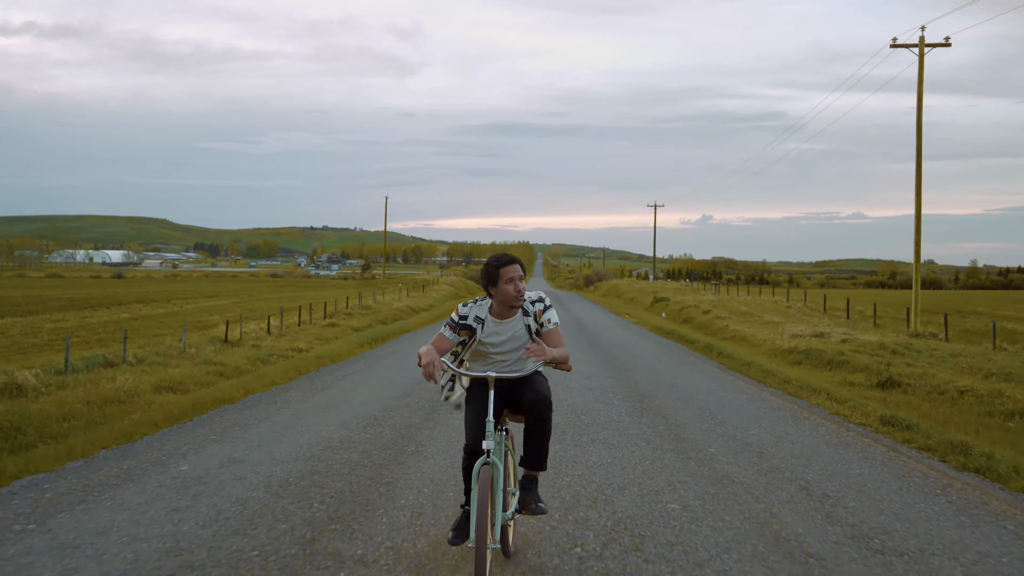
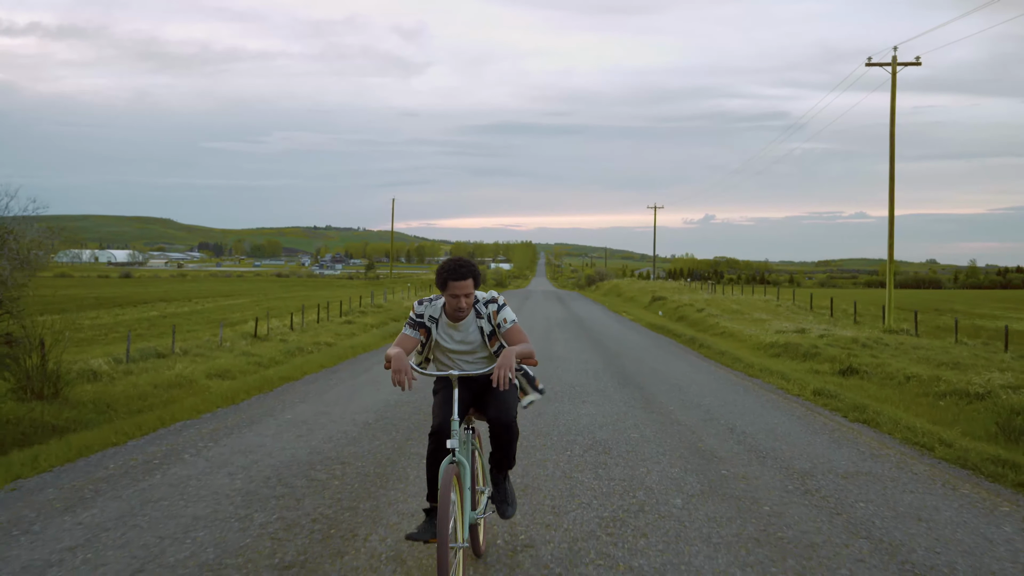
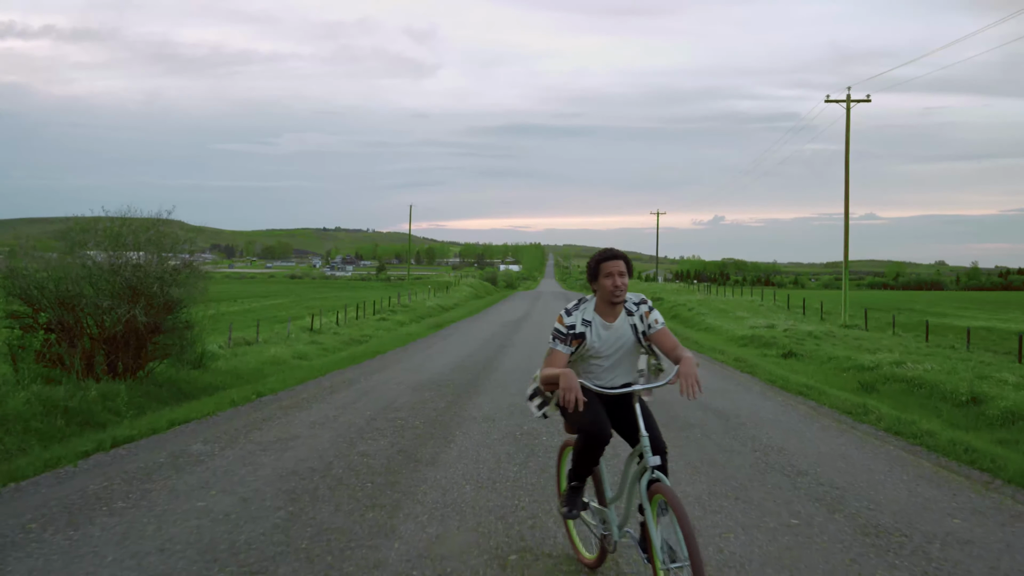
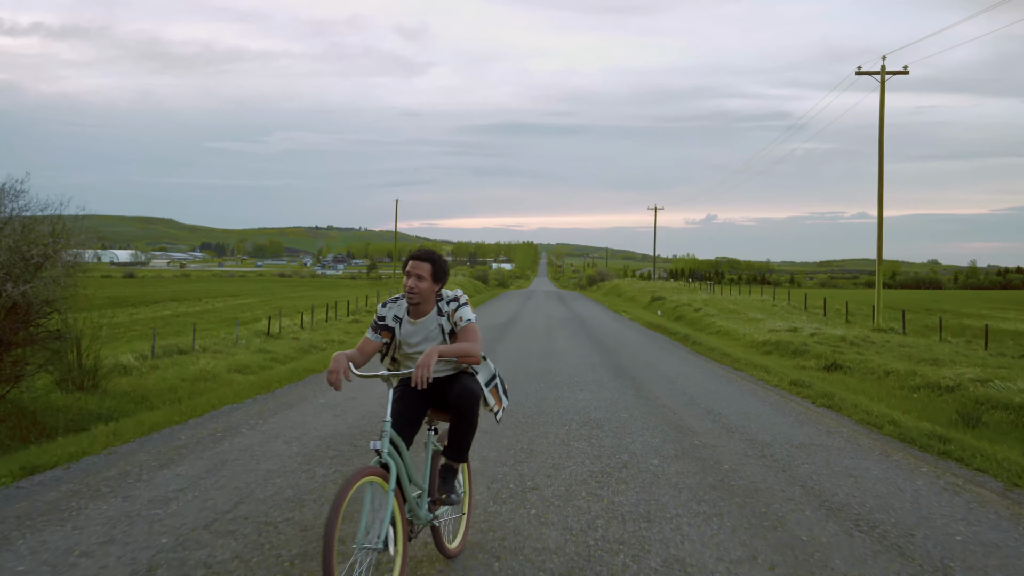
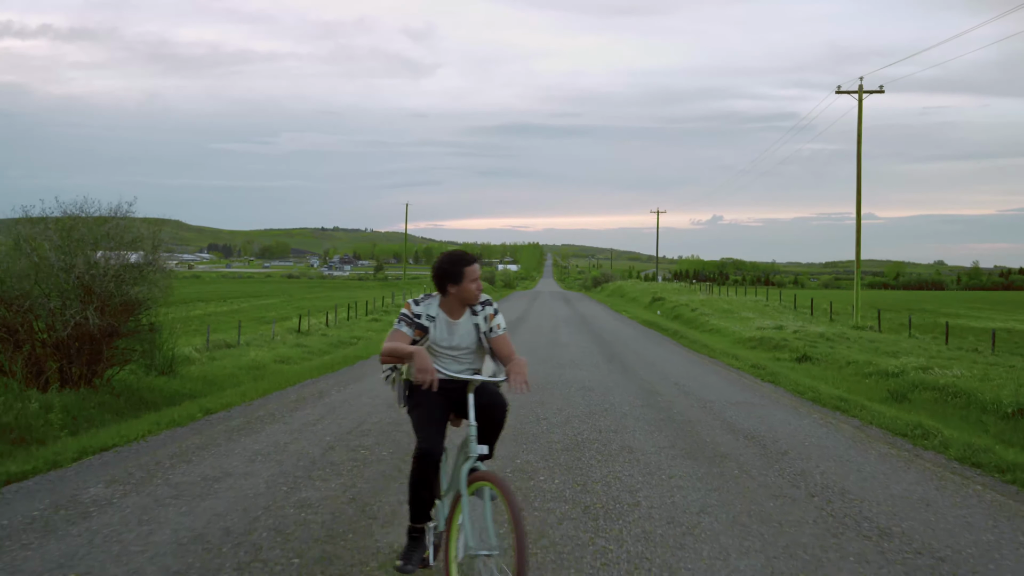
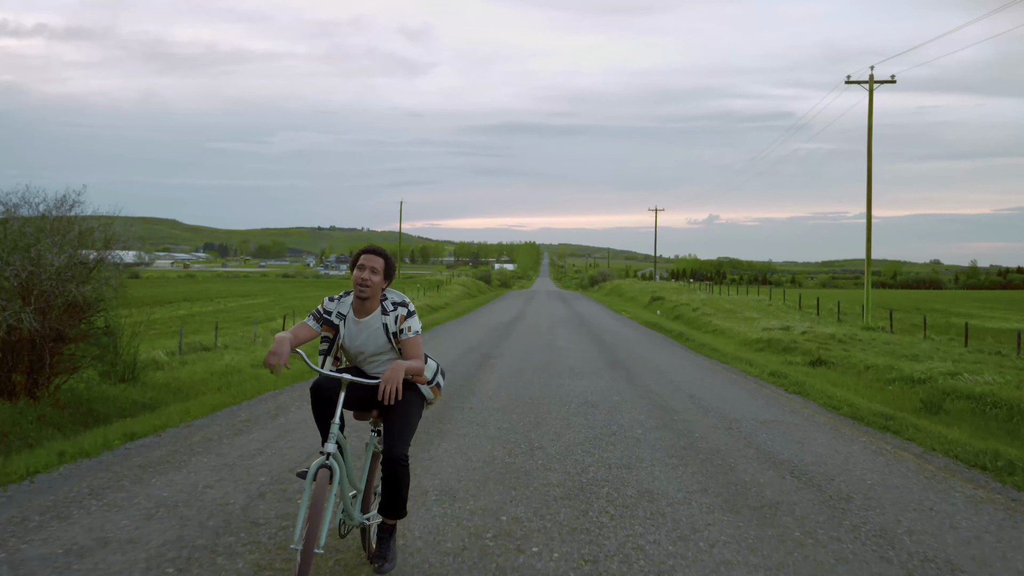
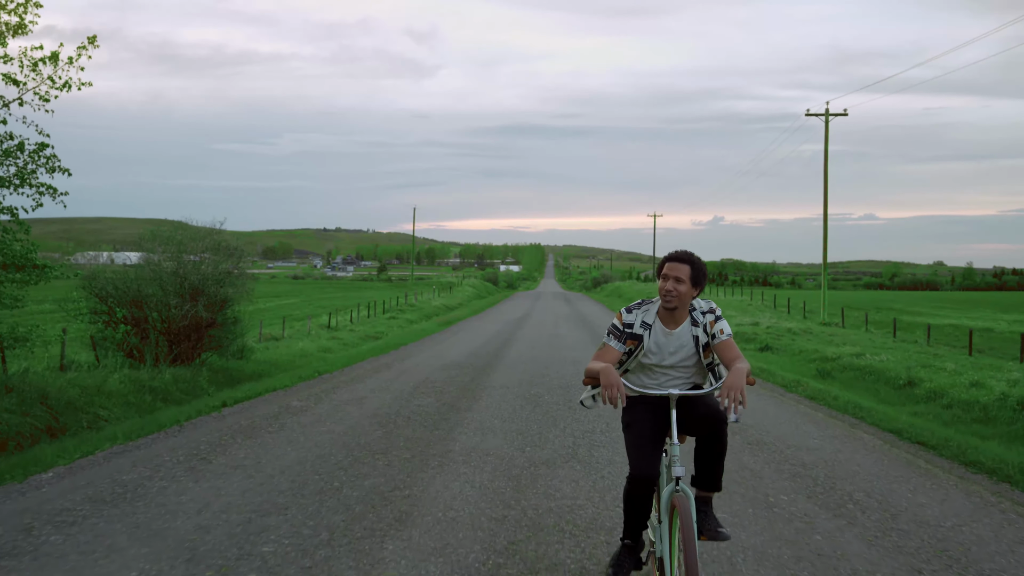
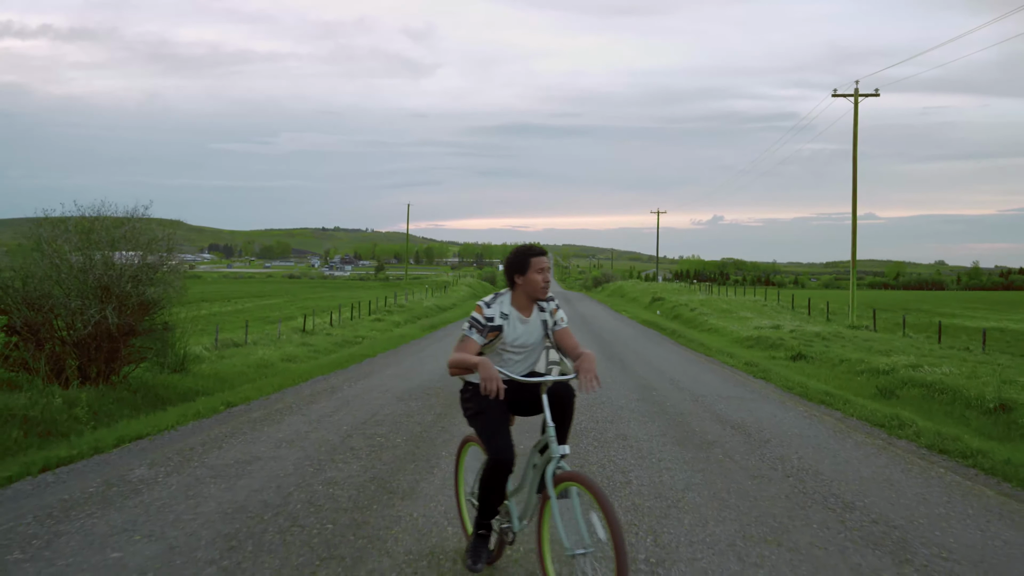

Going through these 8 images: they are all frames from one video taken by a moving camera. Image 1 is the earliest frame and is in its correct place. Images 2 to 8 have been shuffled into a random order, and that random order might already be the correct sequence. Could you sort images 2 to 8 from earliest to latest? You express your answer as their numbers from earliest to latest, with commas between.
2, 4, 6, 5, 8, 3, 7
